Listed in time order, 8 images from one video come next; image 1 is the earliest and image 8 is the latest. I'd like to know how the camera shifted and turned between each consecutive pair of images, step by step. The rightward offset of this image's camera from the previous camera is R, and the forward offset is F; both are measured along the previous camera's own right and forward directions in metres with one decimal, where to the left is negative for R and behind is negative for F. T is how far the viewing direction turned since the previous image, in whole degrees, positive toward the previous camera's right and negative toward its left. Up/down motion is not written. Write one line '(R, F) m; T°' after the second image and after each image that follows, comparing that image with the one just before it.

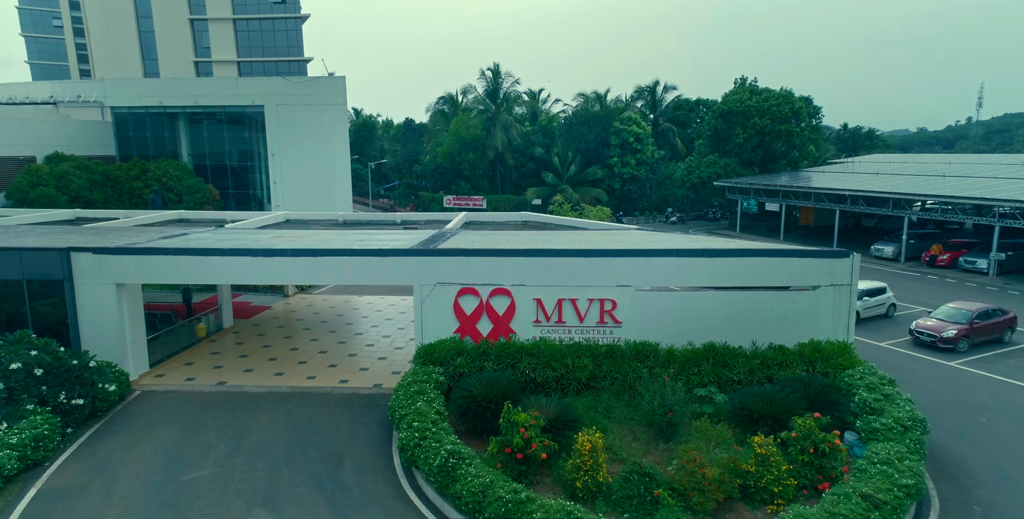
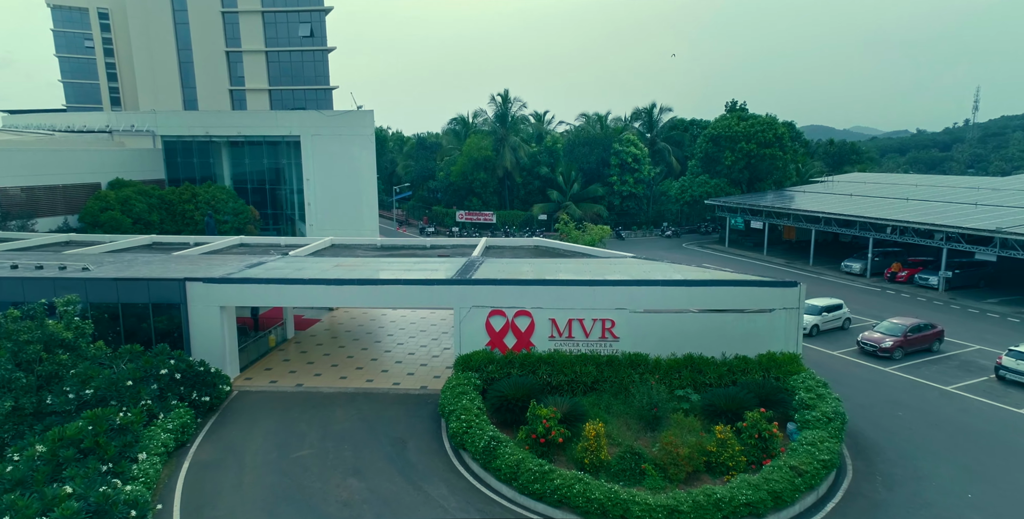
(-0.5, -2.9) m; 0°
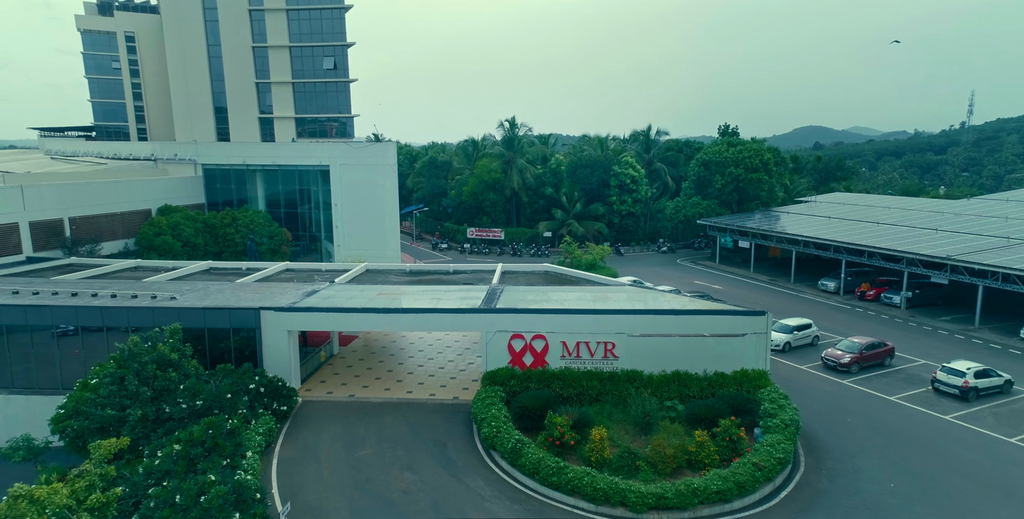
(-0.5, -2.8) m; 0°
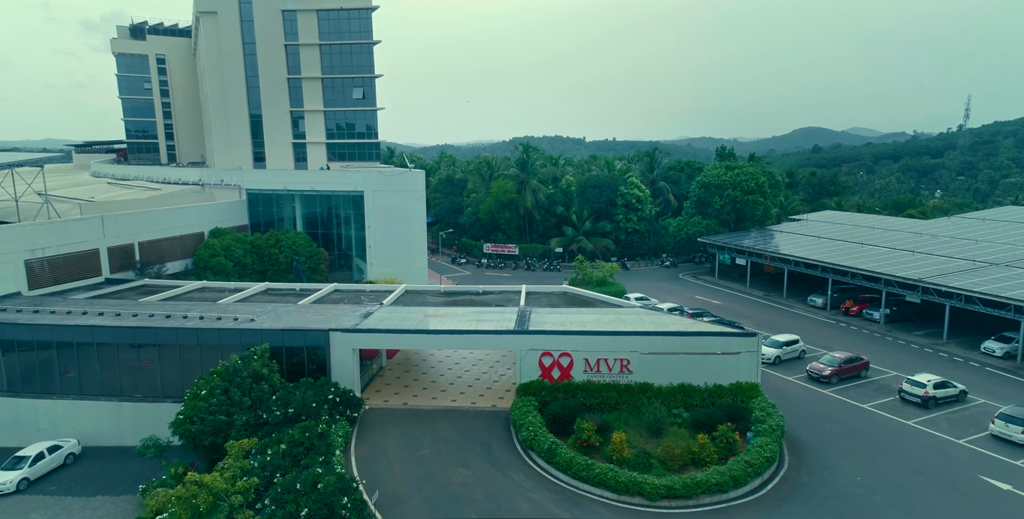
(-1.1, -3.0) m; 0°
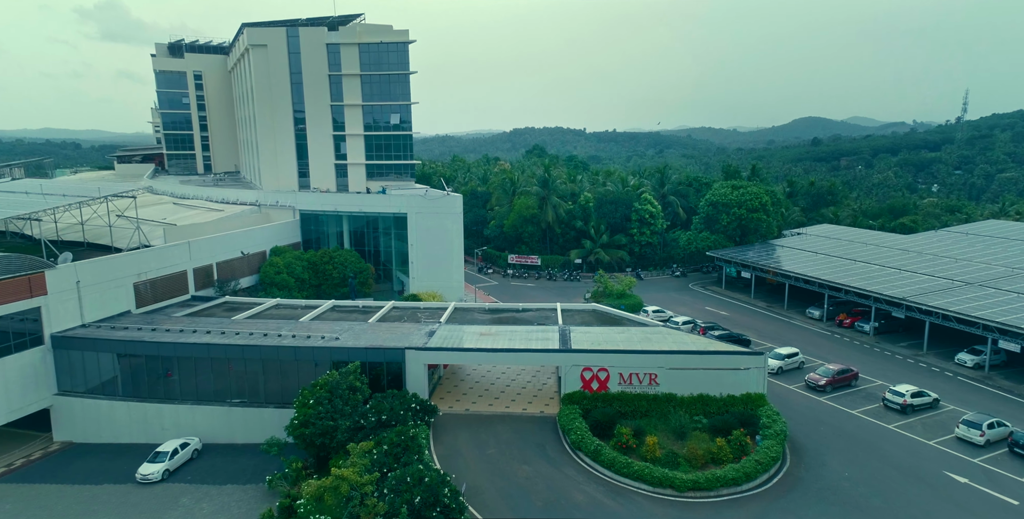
(-1.9, -3.7) m; 0°
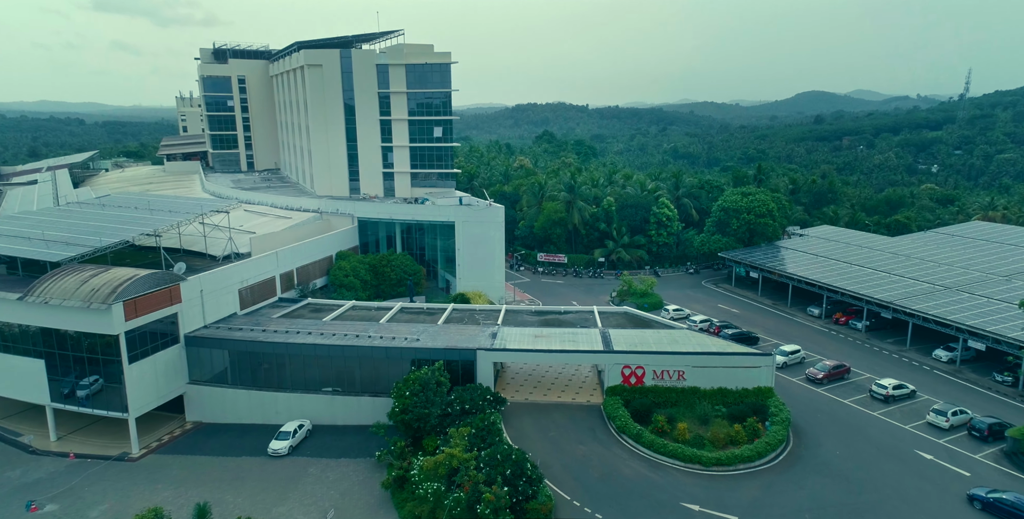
(-2.6, -4.8) m; 0°
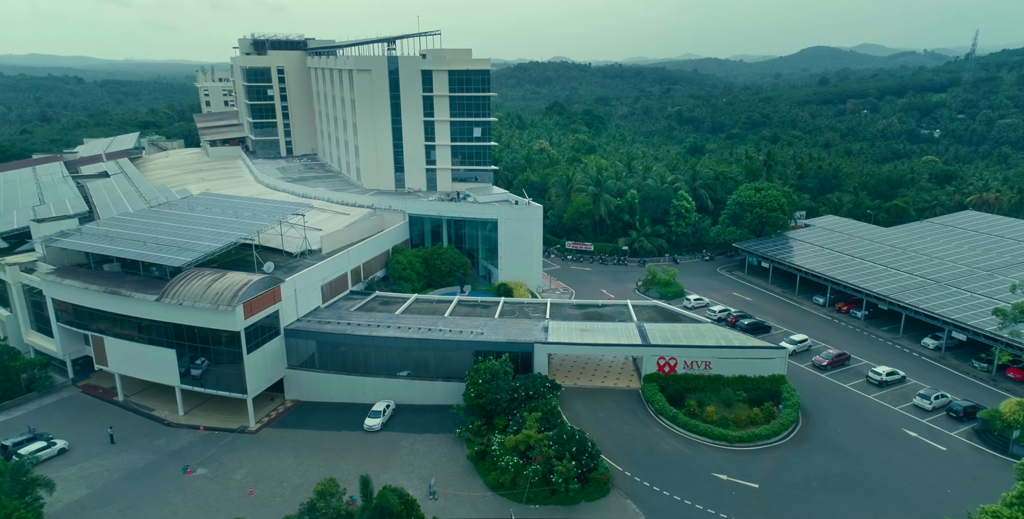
(-3.1, -4.6) m; 0°
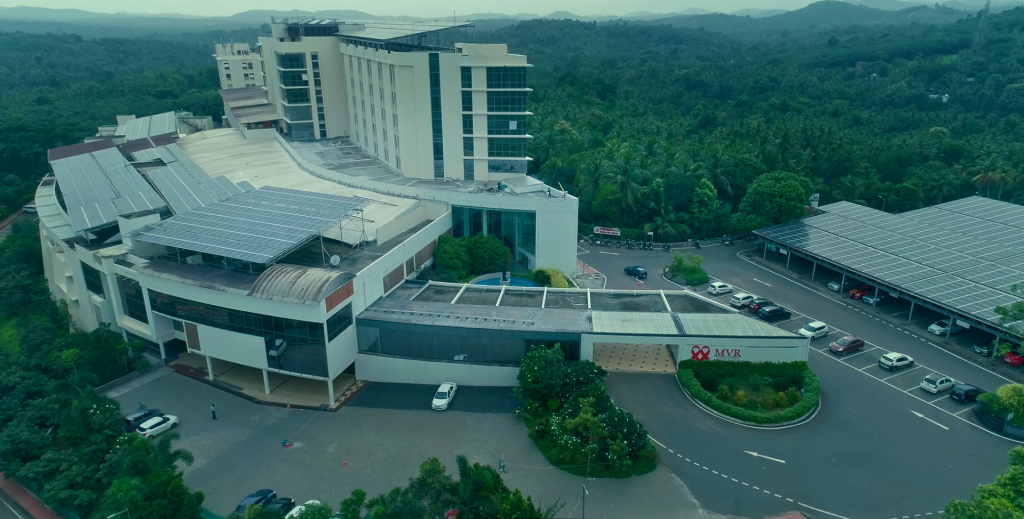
(-3.2, -3.4) m; 0°
